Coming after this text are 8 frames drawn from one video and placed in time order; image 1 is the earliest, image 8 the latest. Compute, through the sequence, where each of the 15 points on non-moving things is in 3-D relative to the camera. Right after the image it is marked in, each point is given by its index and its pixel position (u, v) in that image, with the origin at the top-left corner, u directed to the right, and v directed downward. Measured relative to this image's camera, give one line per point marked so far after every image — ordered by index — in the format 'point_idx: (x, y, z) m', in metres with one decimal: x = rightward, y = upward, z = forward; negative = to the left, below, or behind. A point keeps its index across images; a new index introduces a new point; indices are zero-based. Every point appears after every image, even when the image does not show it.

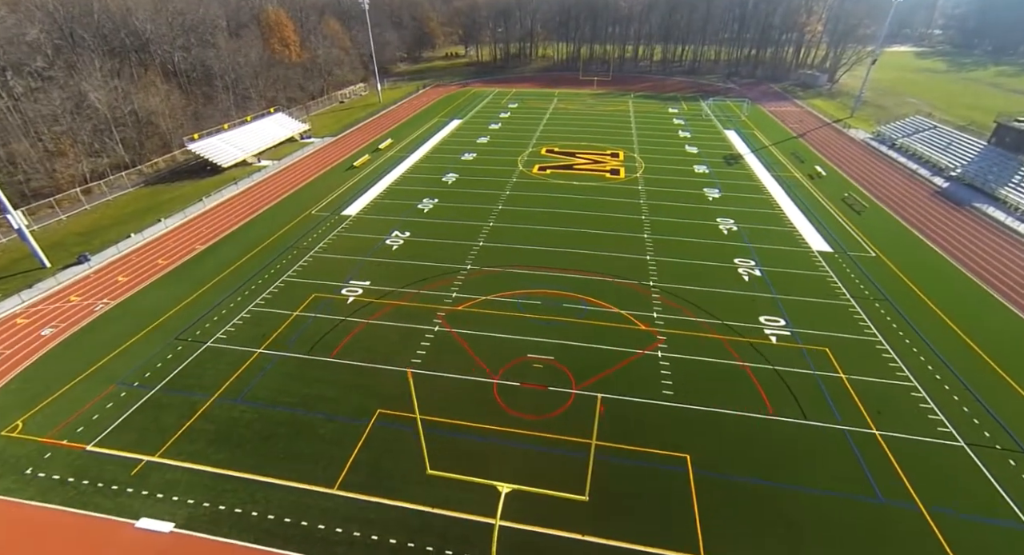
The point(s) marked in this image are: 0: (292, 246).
0: (-9.3, +1.3, +19.0) m
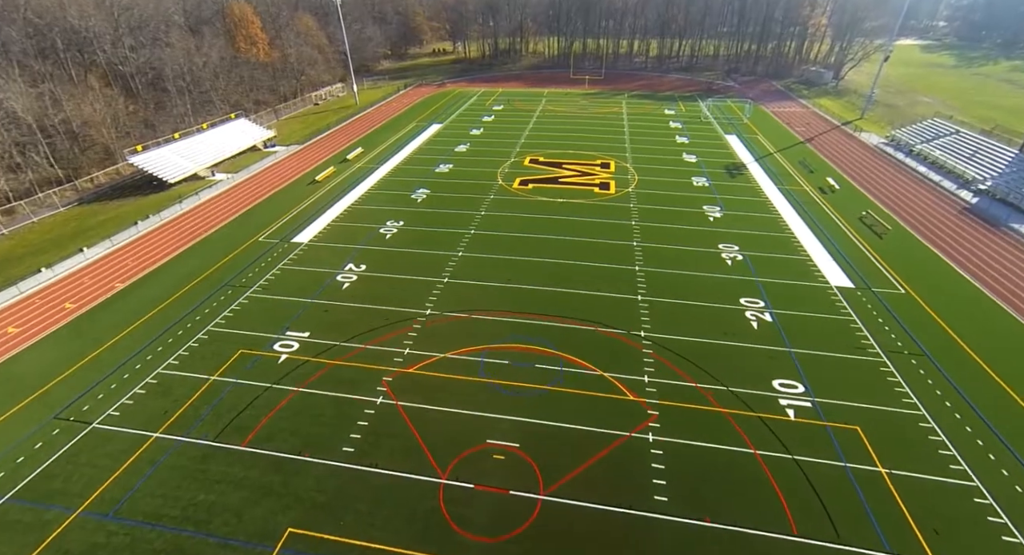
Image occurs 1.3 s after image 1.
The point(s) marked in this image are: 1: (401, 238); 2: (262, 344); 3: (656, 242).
0: (-10.4, -0.2, +16.4) m
1: (-4.7, +1.7, +19.0) m
2: (-7.5, -2.0, +13.4) m
3: (+5.9, +1.5, +18.5) m
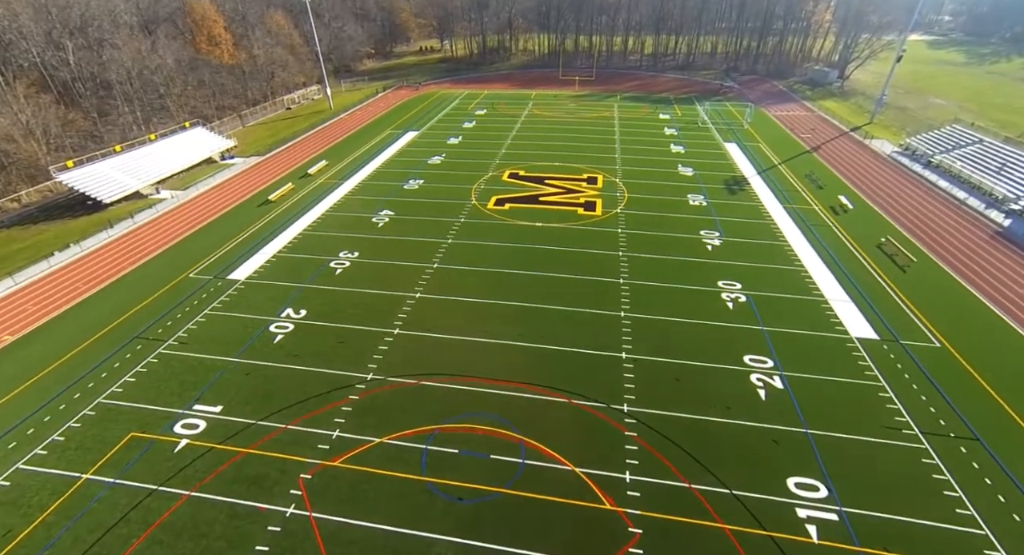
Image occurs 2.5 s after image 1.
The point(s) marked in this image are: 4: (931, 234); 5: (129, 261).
0: (-11.5, -1.7, +13.9) m
1: (-5.8, +0.1, +16.5) m
2: (-8.6, -3.6, +10.9) m
3: (+4.7, 0.0, +16.0) m
4: (+17.5, +1.8, +18.8) m
5: (-15.1, +0.7, +17.7) m
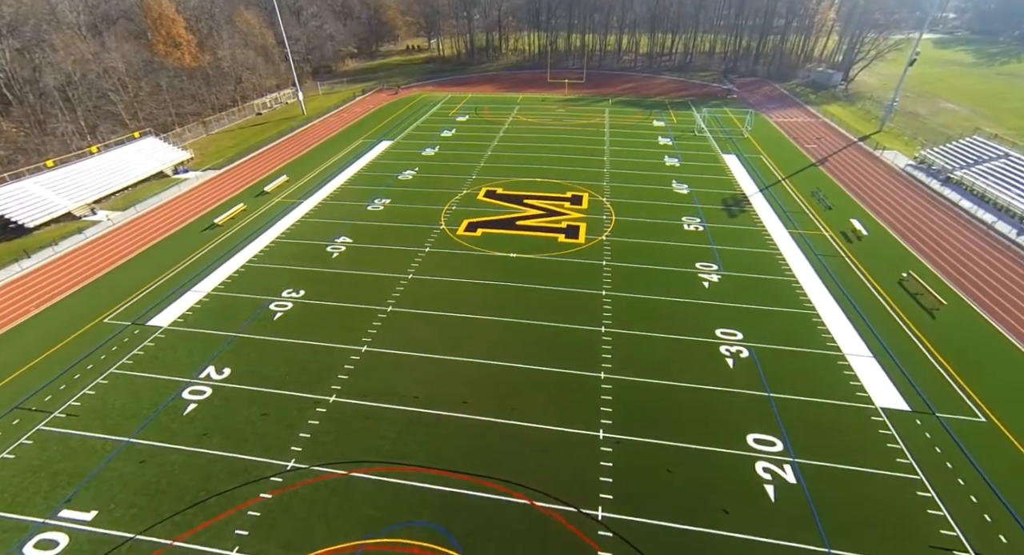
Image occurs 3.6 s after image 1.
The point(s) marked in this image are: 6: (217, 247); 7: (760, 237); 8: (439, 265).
0: (-12.6, -3.2, +11.6) m
1: (-6.9, -1.3, +14.2) m
2: (-9.7, -5.0, +8.6) m
3: (+3.6, -1.4, +13.7) m
4: (+16.4, +0.5, +16.6) m
5: (-16.2, -0.8, +15.4) m
6: (-12.0, +1.2, +18.3) m
7: (+10.0, +1.6, +18.2) m
8: (-2.7, +0.5, +16.7) m
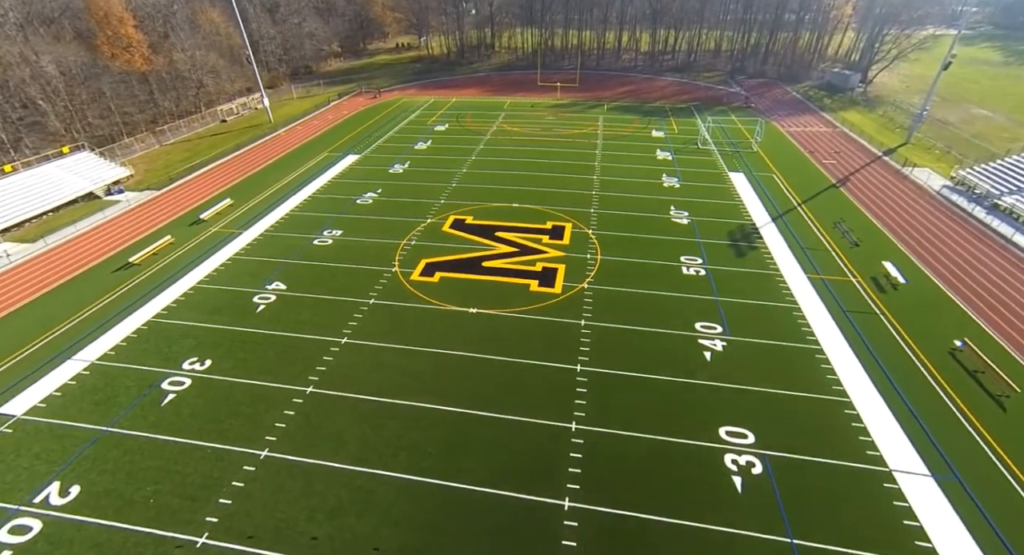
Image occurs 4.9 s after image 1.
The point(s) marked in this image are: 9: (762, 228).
0: (-13.9, -5.1, +8.7) m
1: (-8.2, -3.2, +11.3) m
2: (-11.0, -6.9, +5.8) m
3: (+2.4, -3.3, +10.7) m
4: (+15.2, -1.4, +13.5) m
5: (-17.5, -2.6, +12.5) m
6: (-13.3, -0.6, +15.3) m
7: (+8.8, -0.3, +15.1) m
8: (-4.0, -1.4, +13.7) m
9: (+10.2, +2.0, +18.3) m
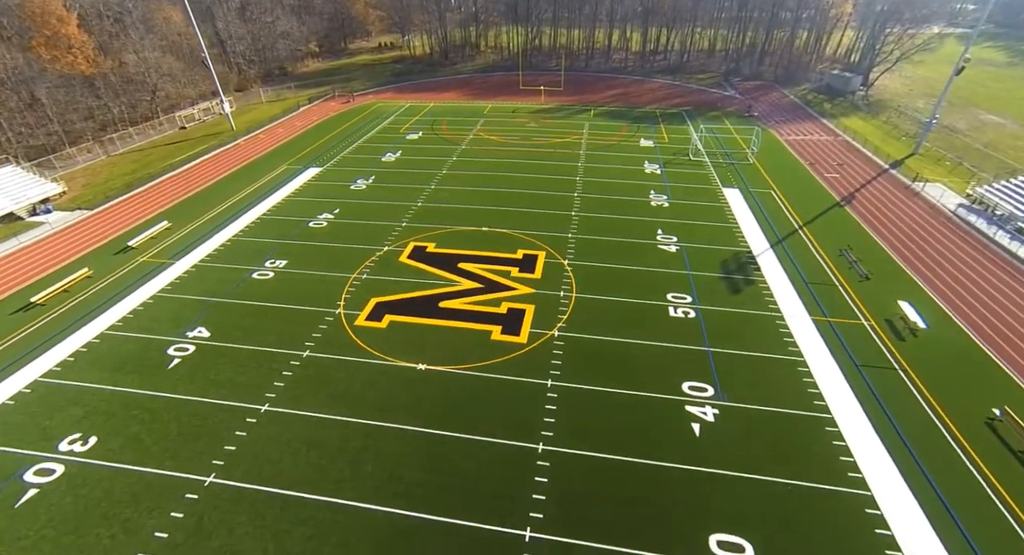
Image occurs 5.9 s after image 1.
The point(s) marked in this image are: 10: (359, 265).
0: (-15.0, -6.5, +6.5) m
1: (-9.3, -4.5, +9.1) m
2: (-12.1, -8.4, +3.6) m
3: (+1.2, -4.6, +8.6) m
4: (+14.0, -2.7, +11.5) m
5: (-18.6, -4.0, +10.3) m
6: (-14.5, -1.9, +13.1) m
7: (+7.6, -1.5, +13.0) m
8: (-5.1, -2.7, +11.6) m
9: (+9.0, +0.8, +16.3) m
10: (-5.5, +0.5, +16.2) m
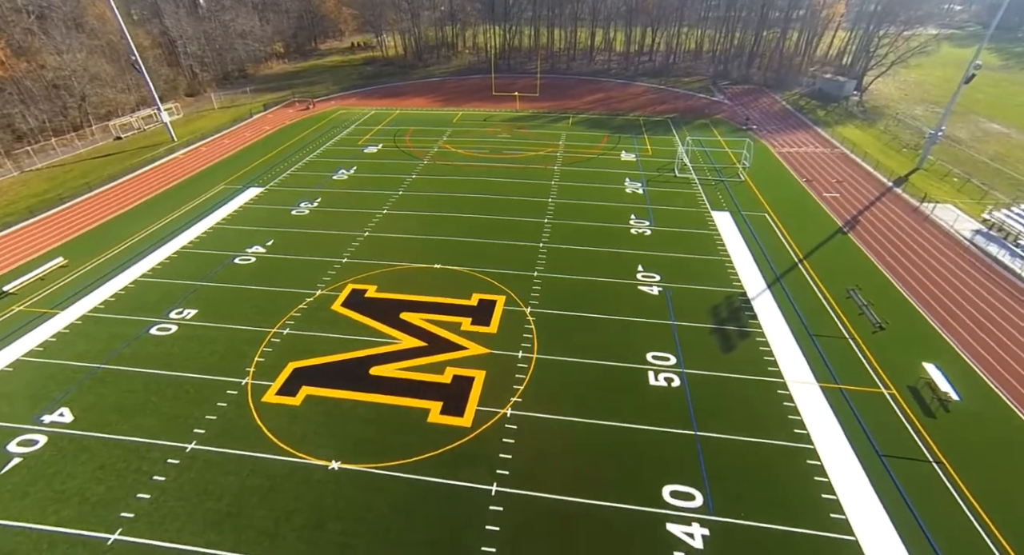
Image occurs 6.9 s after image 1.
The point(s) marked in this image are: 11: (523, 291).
0: (-16.2, -8.2, +3.7) m
1: (-10.6, -6.2, +6.4) m
2: (-13.2, -10.0, +0.8) m
3: (0.0, -6.2, +6.1) m
4: (+12.7, -4.1, +9.3) m
5: (-19.9, -5.7, +7.4) m
6: (-15.8, -3.6, +10.3) m
7: (+6.3, -3.0, +10.7) m
8: (-6.4, -4.3, +9.0) m
9: (+7.6, -0.7, +13.9) m
10: (-6.9, -1.1, +13.5) m
11: (+0.4, -0.4, +14.4) m
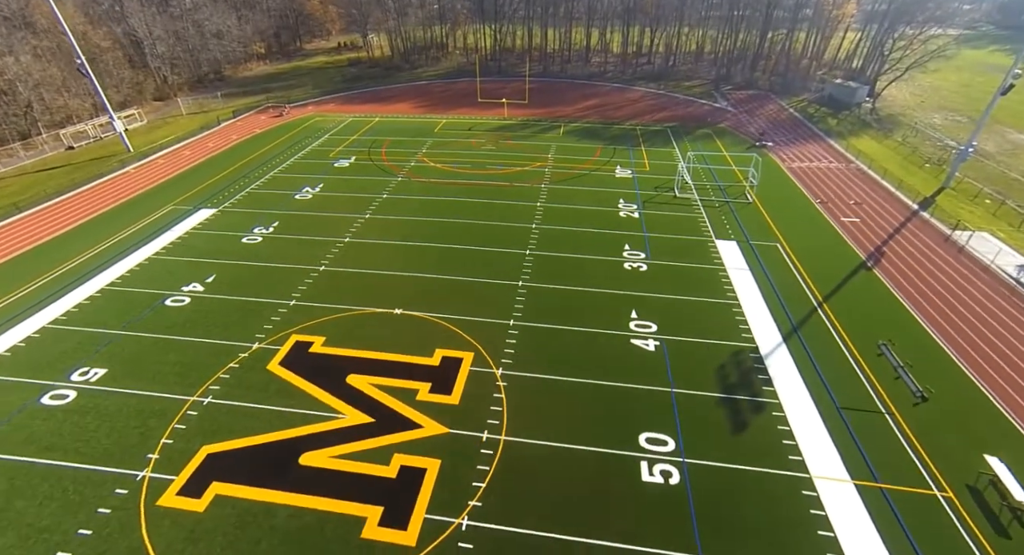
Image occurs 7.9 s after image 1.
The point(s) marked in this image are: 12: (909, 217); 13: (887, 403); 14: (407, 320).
0: (-17.0, -9.6, +1.5) m
1: (-11.4, -7.5, +4.3) m
2: (-14.0, -11.4, -1.3) m
3: (-0.8, -7.6, +4.0) m
4: (+11.9, -5.5, +7.1) m
5: (-20.7, -7.1, +5.2) m
6: (-16.6, -5.0, +8.1) m
7: (+5.5, -4.4, +8.5) m
8: (-7.2, -5.7, +6.8) m
9: (+6.8, -2.1, +11.8) m
10: (-7.7, -2.5, +11.3) m
11: (-0.4, -1.7, +12.2) m
12: (+15.9, +2.5, +17.9) m
13: (+8.9, -2.8, +10.6) m
14: (-3.0, -1.1, +13.1) m
